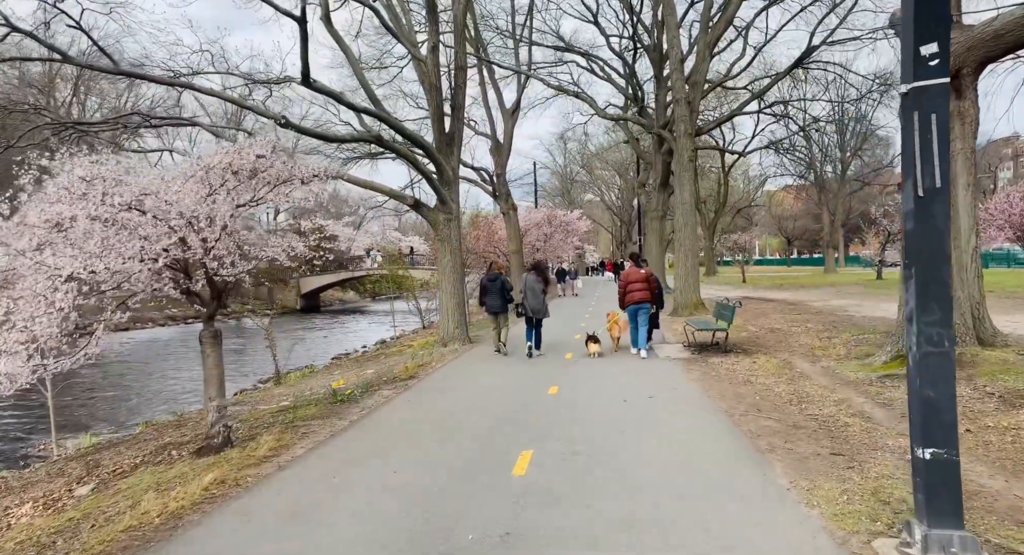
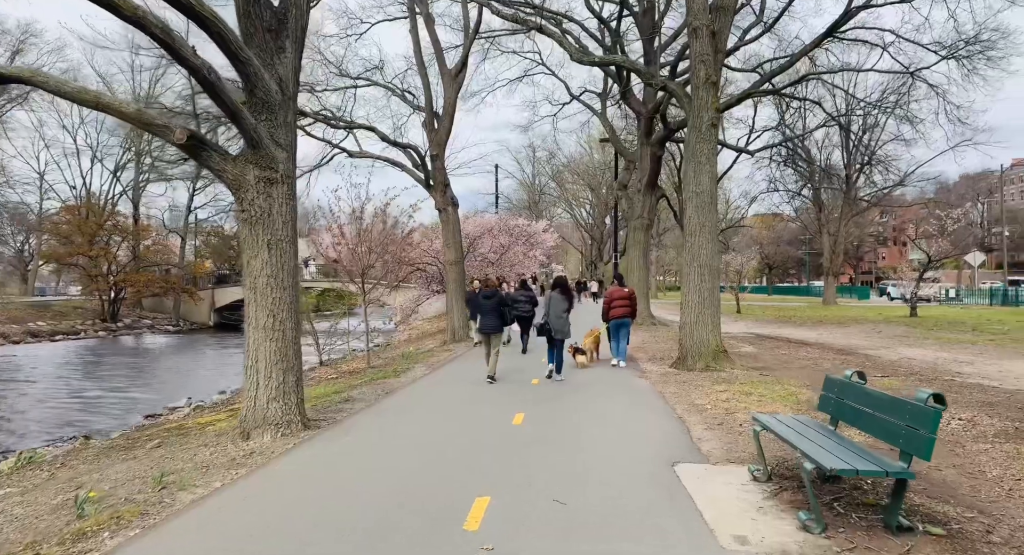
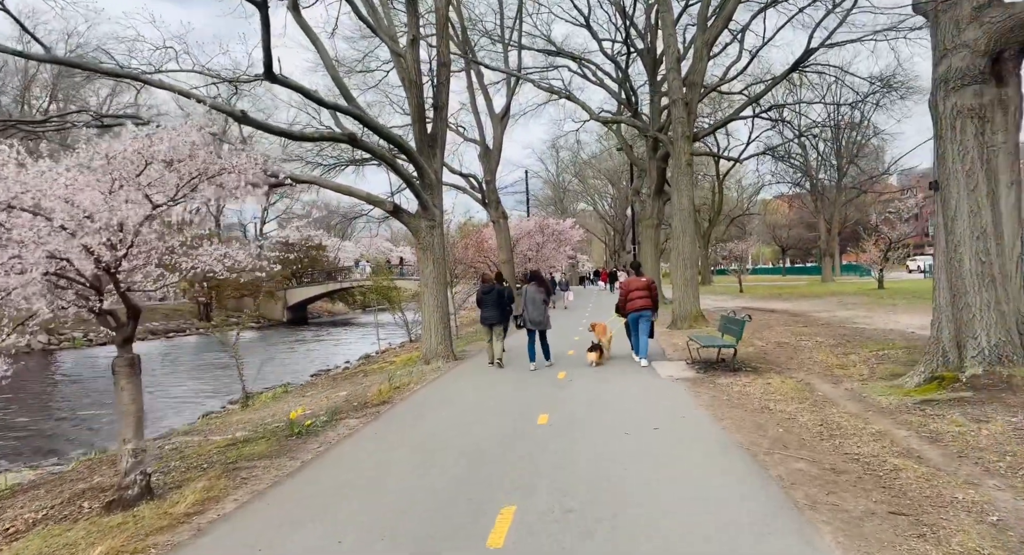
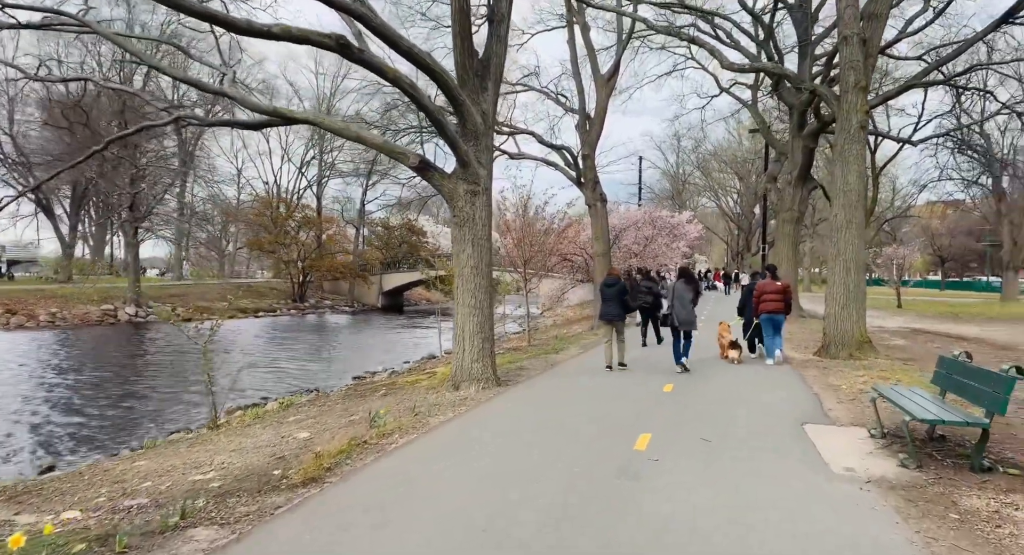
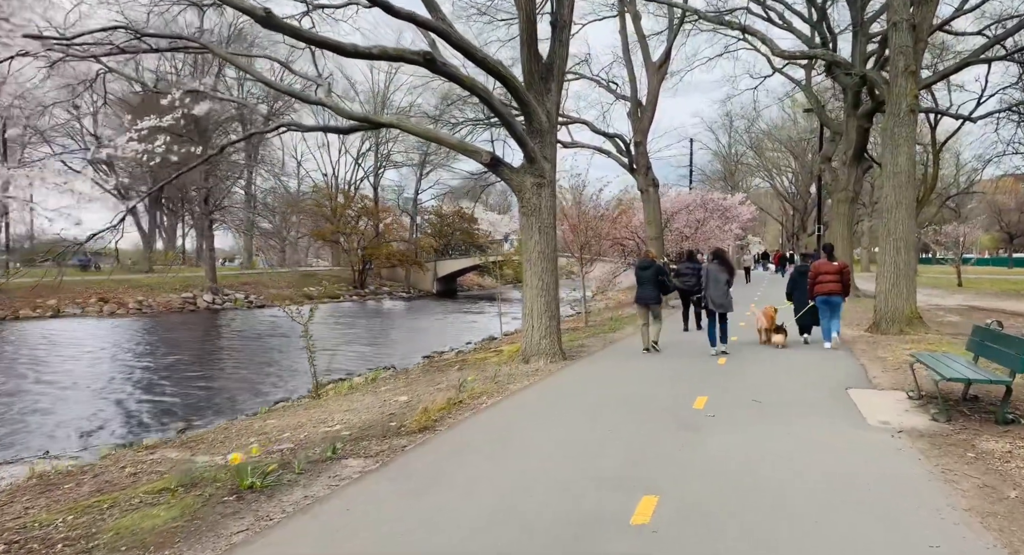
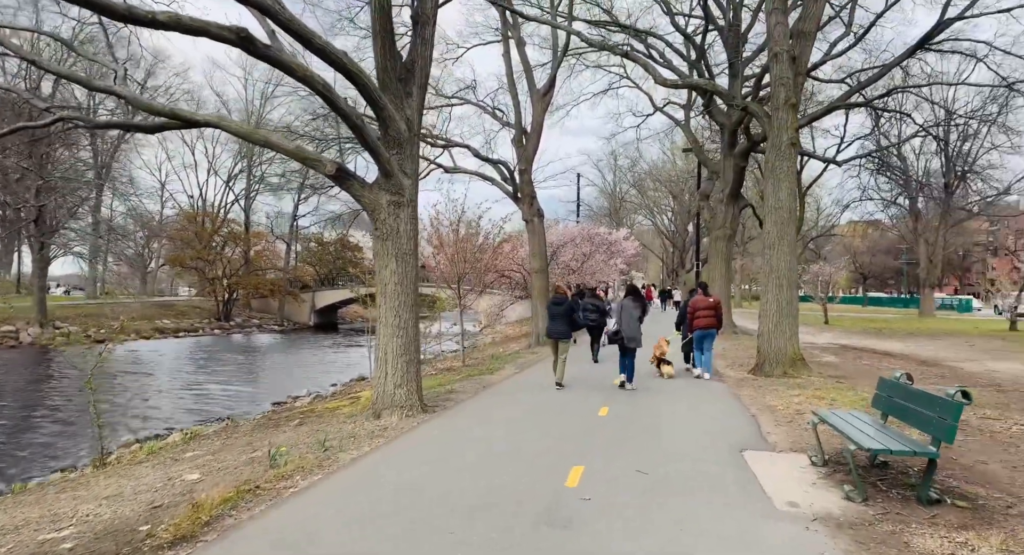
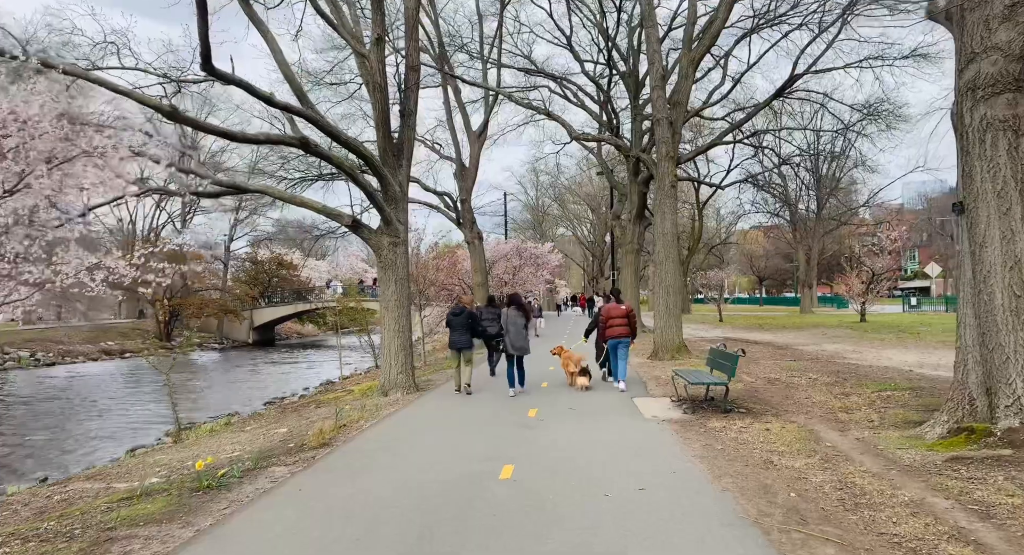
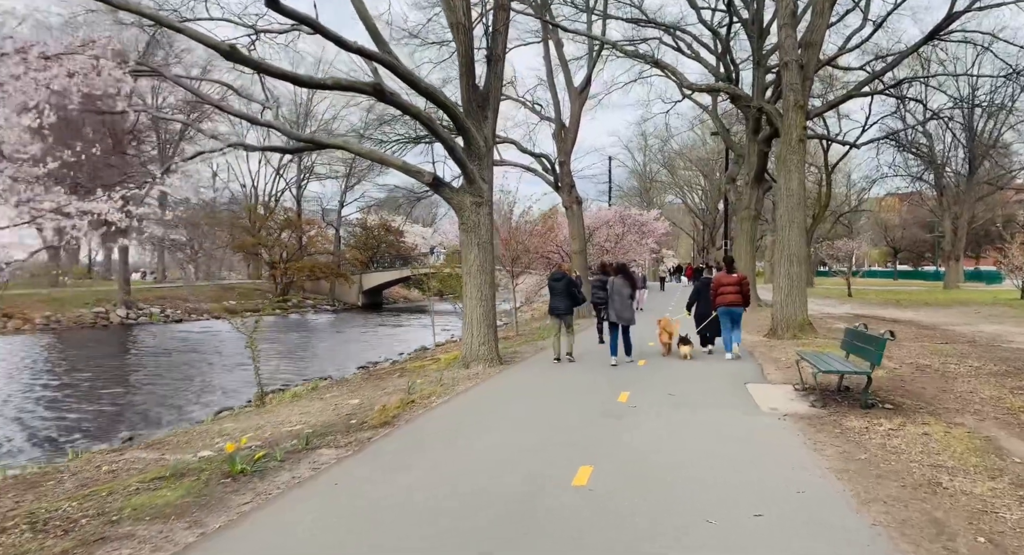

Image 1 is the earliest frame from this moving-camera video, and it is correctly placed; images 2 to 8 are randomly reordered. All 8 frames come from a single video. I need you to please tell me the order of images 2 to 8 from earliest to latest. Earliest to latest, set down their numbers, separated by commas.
3, 7, 8, 5, 4, 6, 2
